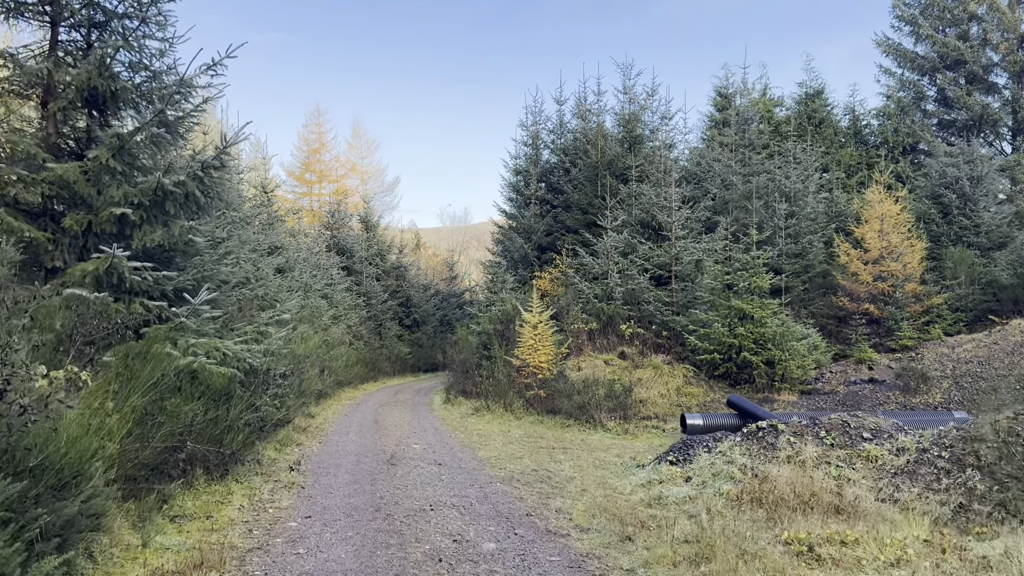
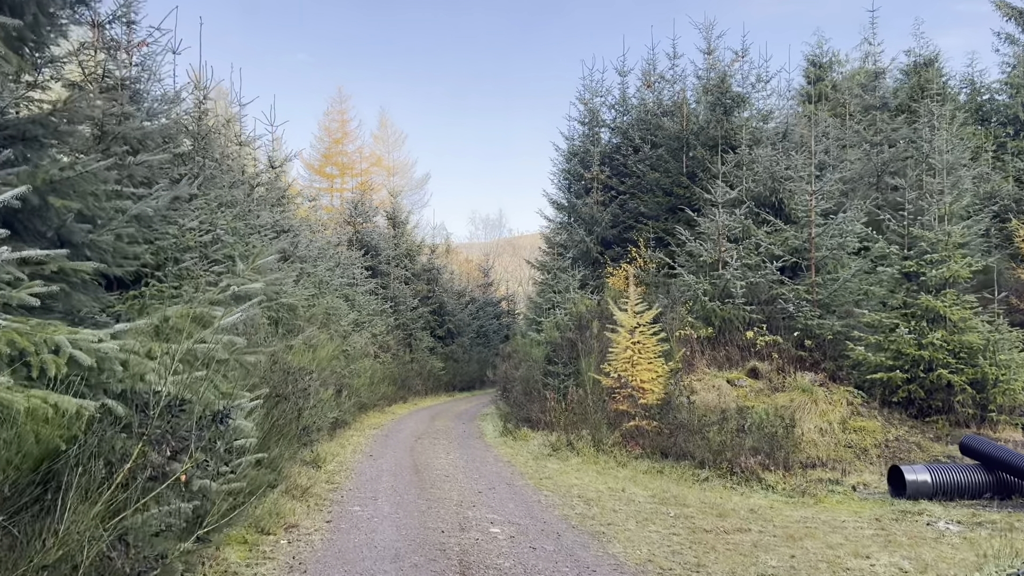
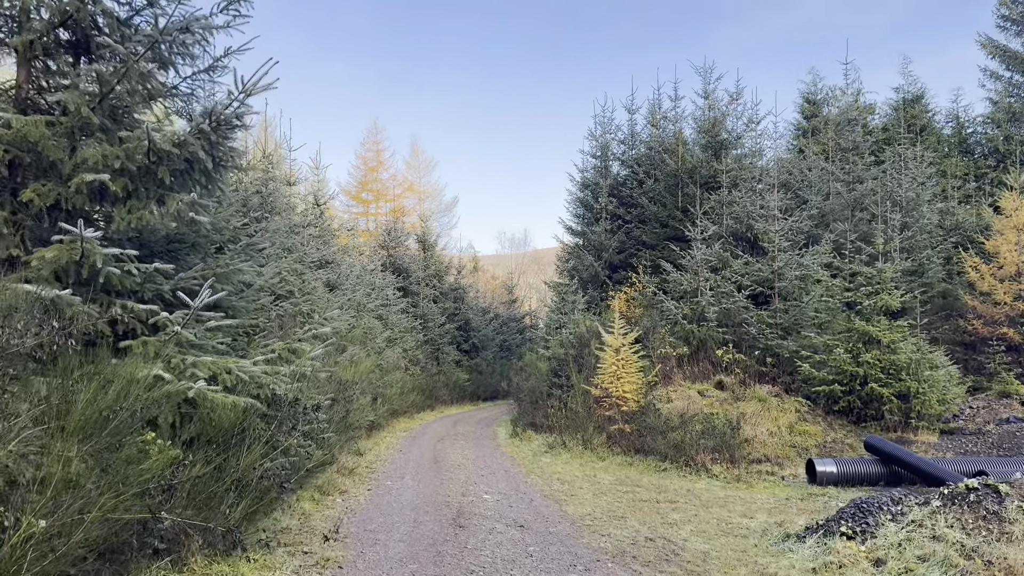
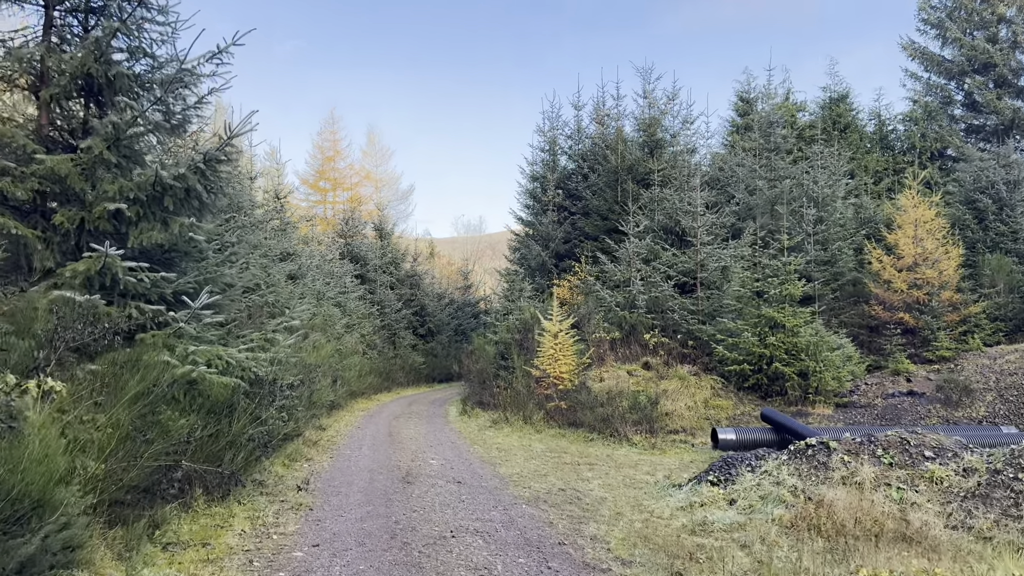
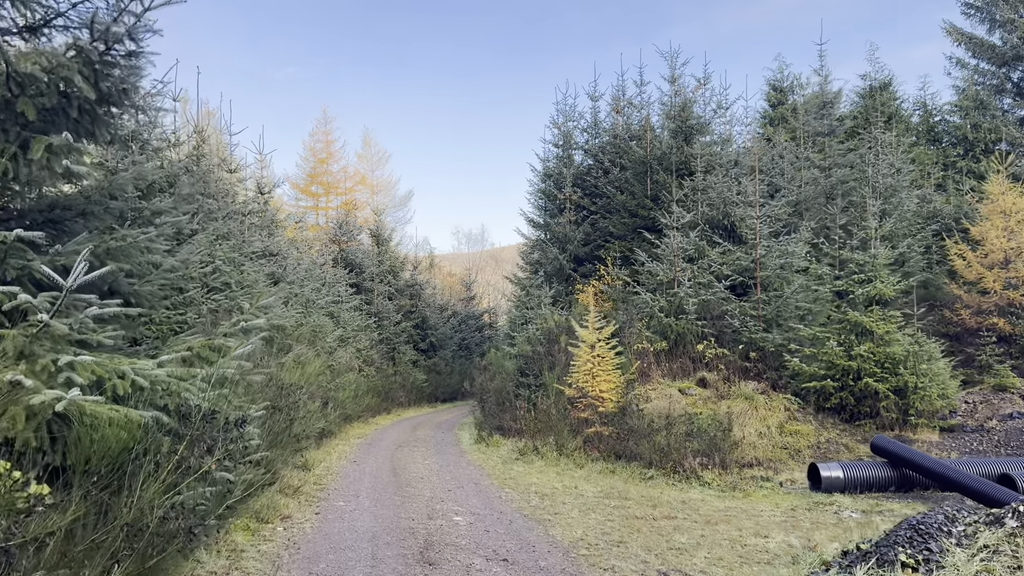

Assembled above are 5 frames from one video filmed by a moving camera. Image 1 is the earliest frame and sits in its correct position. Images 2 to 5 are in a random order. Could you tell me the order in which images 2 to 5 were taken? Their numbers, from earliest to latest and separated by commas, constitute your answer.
4, 3, 5, 2
